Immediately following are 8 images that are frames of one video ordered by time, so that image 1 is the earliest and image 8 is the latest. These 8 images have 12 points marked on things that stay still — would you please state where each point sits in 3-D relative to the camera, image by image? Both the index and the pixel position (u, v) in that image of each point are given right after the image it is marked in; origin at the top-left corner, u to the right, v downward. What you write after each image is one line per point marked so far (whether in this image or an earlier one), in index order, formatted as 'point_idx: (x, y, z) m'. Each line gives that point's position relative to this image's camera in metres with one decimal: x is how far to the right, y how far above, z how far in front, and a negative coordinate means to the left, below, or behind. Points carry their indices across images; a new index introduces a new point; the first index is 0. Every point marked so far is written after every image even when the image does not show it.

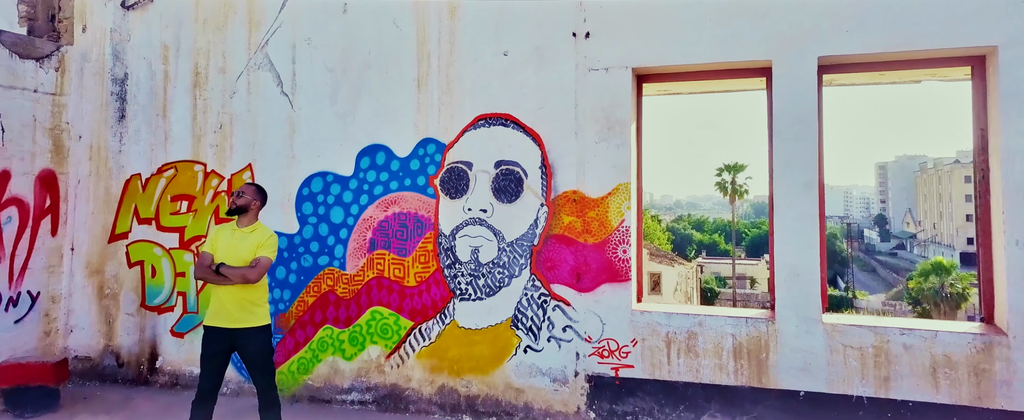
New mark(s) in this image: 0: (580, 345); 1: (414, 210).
0: (+0.4, -0.8, +4.0) m
1: (-0.6, 0.0, +4.4) m
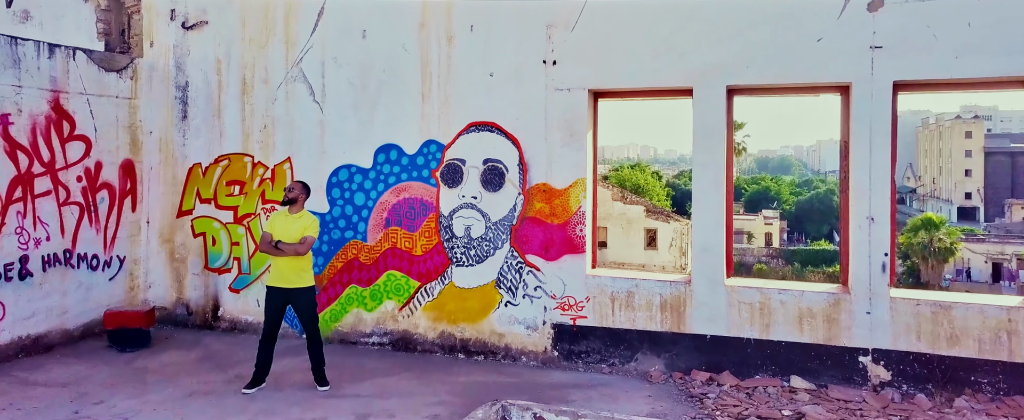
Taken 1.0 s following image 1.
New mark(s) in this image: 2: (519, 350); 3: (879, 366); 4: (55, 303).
0: (+0.3, -0.7, +5.4) m
1: (-0.8, +0.1, +5.7) m
2: (+0.1, -1.1, +5.5) m
3: (+2.5, -1.1, +4.6) m
4: (-3.8, -0.7, +5.6) m
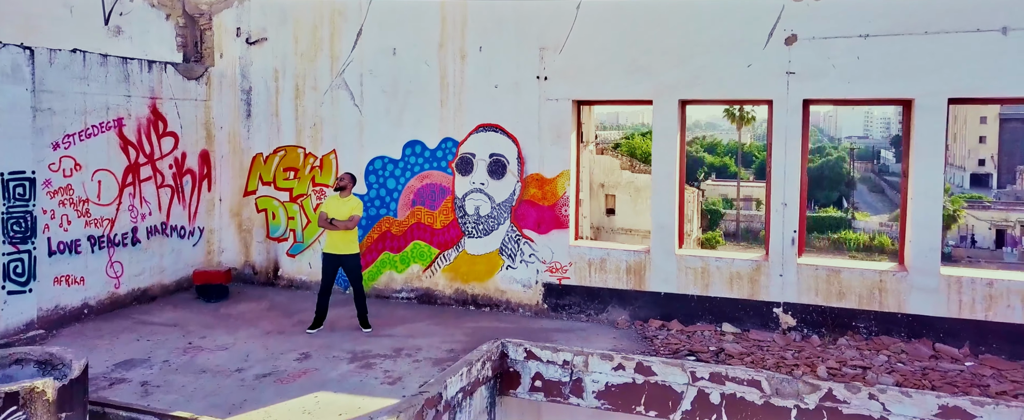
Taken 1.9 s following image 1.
0: (+0.3, -0.6, +6.9) m
1: (-0.8, +0.3, +7.1) m
2: (+0.1, -1.0, +7.0) m
3: (+2.5, -0.9, +6.1) m
4: (-3.8, -0.5, +7.2) m
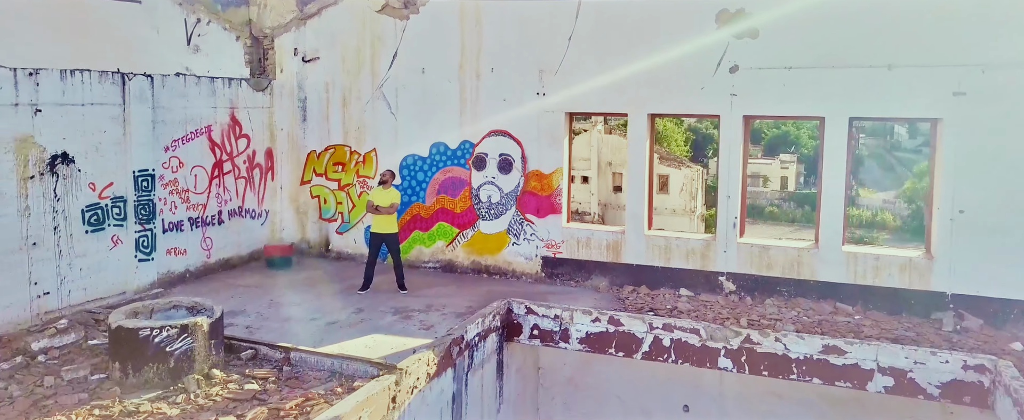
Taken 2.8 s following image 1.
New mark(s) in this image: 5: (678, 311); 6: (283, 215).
0: (+0.3, -0.4, +8.7) m
1: (-0.7, +0.5, +8.9) m
2: (+0.1, -0.8, +8.8) m
3: (+2.5, -0.8, +7.9) m
4: (-3.7, -0.4, +9.1) m
5: (+1.8, -1.1, +7.5) m
6: (-3.3, -0.1, +9.8) m
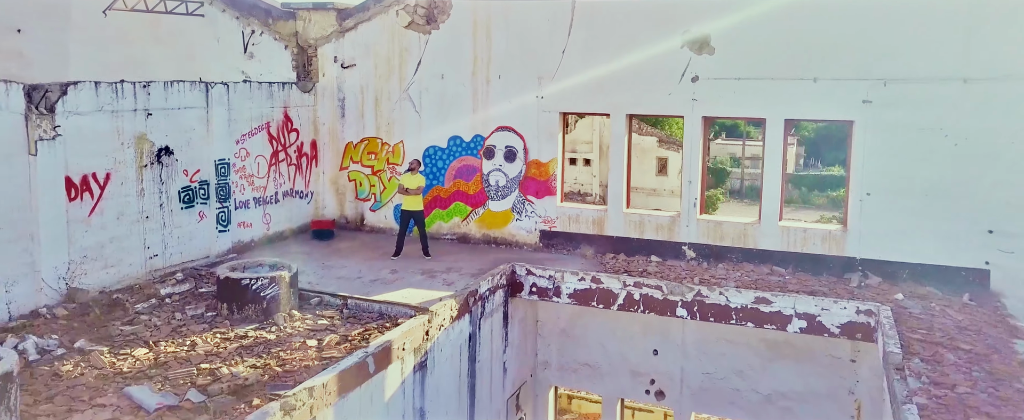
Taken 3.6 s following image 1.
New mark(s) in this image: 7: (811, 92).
0: (+0.4, -0.1, +10.6) m
1: (-0.6, +0.7, +10.8) m
2: (+0.2, -0.5, +10.8) m
3: (+2.6, -0.6, +9.8) m
4: (-3.7, -0.1, +11.0) m
5: (+1.9, -0.9, +9.4) m
6: (-3.3, +0.3, +11.8) m
7: (+3.9, +1.5, +8.8) m
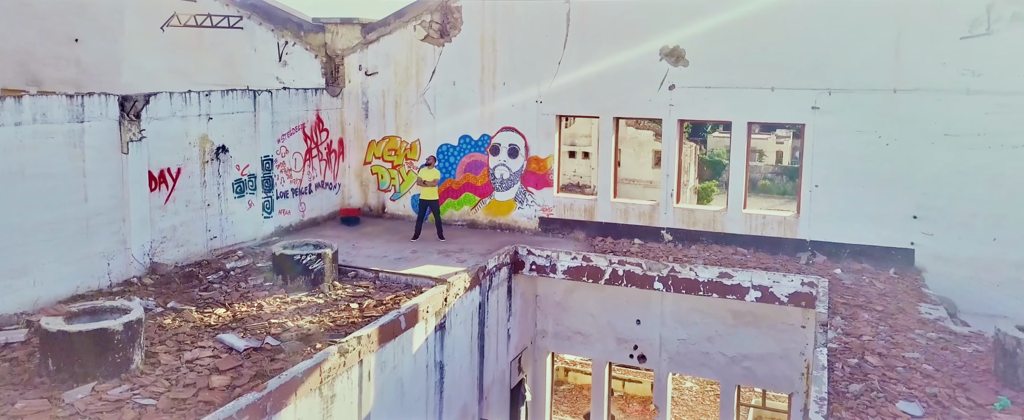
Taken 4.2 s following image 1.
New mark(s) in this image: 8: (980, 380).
0: (+0.4, +0.1, +12.2) m
1: (-0.6, +0.9, +12.4) m
2: (+0.2, -0.3, +12.4) m
3: (+2.6, -0.4, +11.4) m
4: (-3.6, +0.1, +12.6) m
5: (+1.9, -0.7, +11.0) m
6: (-3.2, +0.5, +13.4) m
7: (+4.0, +1.7, +10.4) m
8: (+4.3, -1.6, +6.2) m
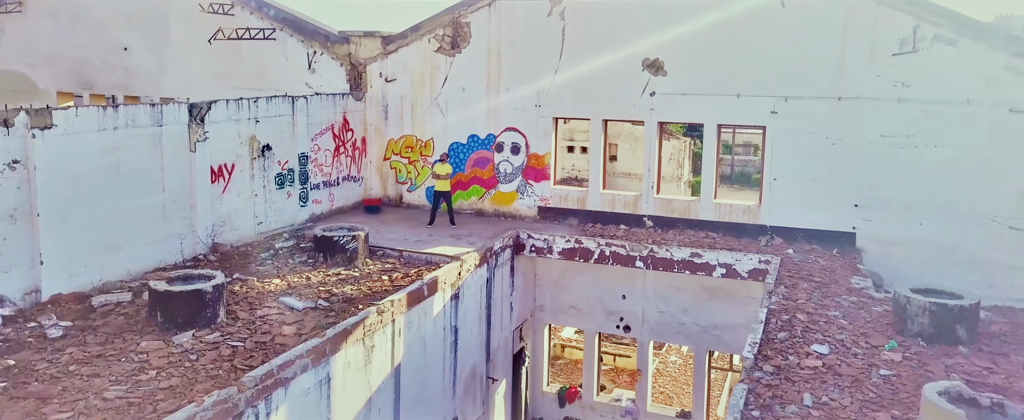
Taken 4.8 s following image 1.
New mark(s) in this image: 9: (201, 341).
0: (+0.5, +0.3, +14.0) m
1: (-0.5, +1.1, +14.2) m
2: (+0.3, -0.1, +14.1) m
3: (+2.7, -0.2, +13.1) m
4: (-3.6, +0.3, +14.4) m
5: (+2.0, -0.5, +12.8) m
6: (-3.2, +0.7, +15.1) m
7: (+4.0, +1.9, +12.2) m
8: (+4.4, -1.4, +8.0) m
9: (-3.5, -1.5, +7.6) m
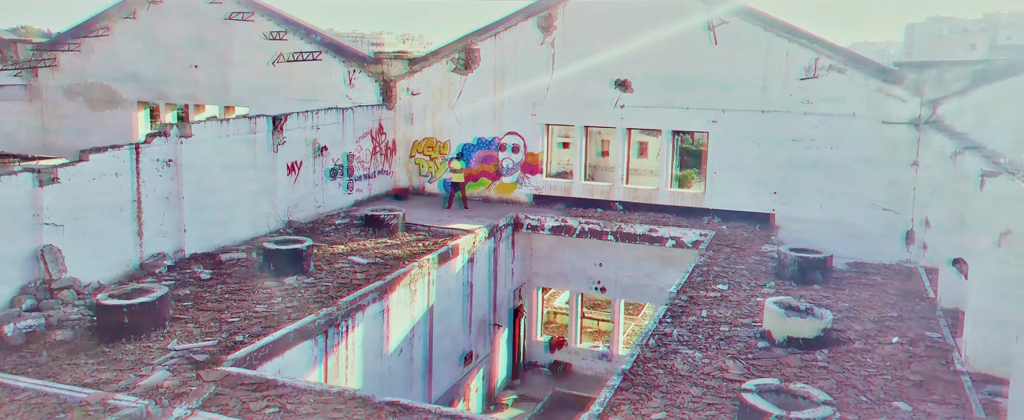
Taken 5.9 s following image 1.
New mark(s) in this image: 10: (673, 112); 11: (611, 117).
0: (+0.5, +0.6, +17.5) m
1: (-0.5, +1.5, +17.7) m
2: (+0.3, +0.2, +17.7) m
3: (+2.7, +0.1, +16.7) m
4: (-3.6, +0.7, +18.0) m
5: (+2.0, -0.2, +16.4) m
6: (-3.2, +1.0, +18.7) m
7: (+4.0, +2.2, +15.7) m
8: (+4.4, -1.1, +11.6) m
9: (-3.5, -1.2, +11.2) m
10: (+3.8, +2.3, +15.8) m
11: (+2.4, +2.2, +16.4) m
